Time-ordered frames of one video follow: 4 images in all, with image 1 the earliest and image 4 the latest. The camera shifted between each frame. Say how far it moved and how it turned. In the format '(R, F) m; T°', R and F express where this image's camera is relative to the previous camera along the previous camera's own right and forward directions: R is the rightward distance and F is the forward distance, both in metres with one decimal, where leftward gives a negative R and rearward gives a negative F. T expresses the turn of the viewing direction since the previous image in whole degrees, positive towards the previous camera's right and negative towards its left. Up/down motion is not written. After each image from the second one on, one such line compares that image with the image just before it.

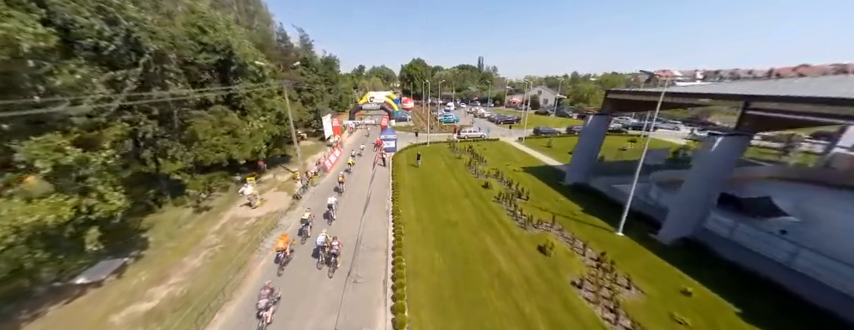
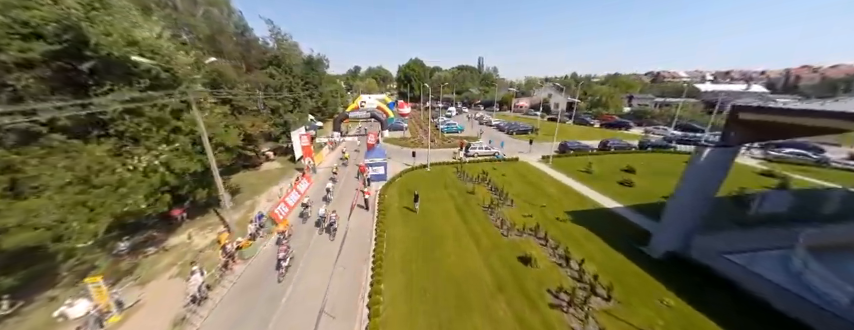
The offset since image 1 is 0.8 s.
(-0.2, +7.8) m; 0°
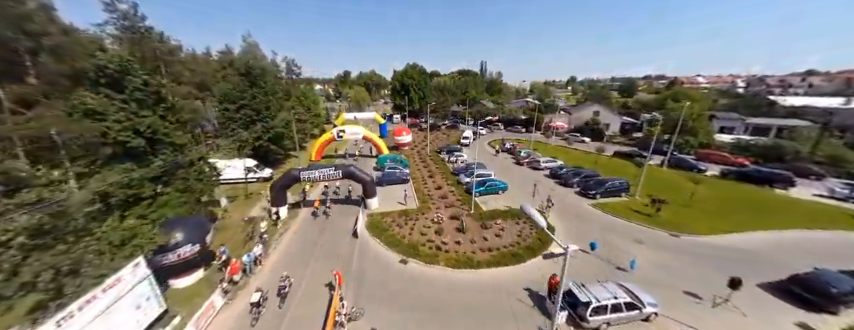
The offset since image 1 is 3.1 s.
(-2.4, +19.1) m; +1°
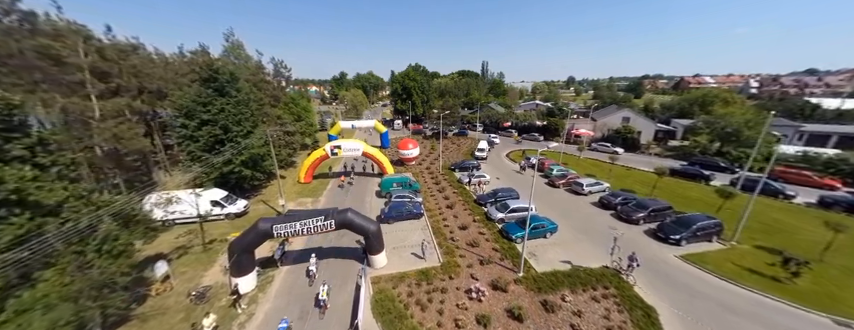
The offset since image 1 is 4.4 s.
(-2.0, +6.8) m; +1°
